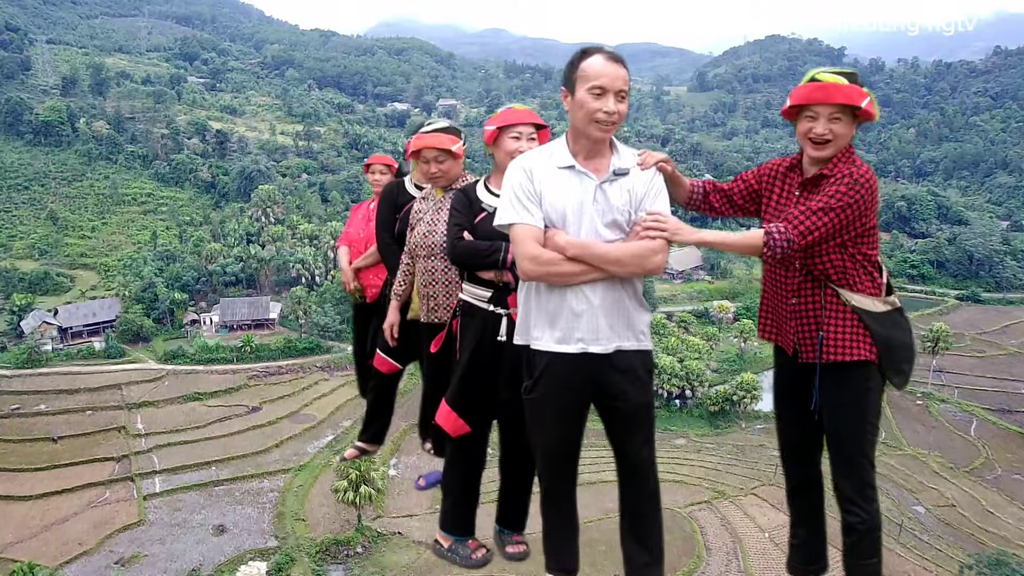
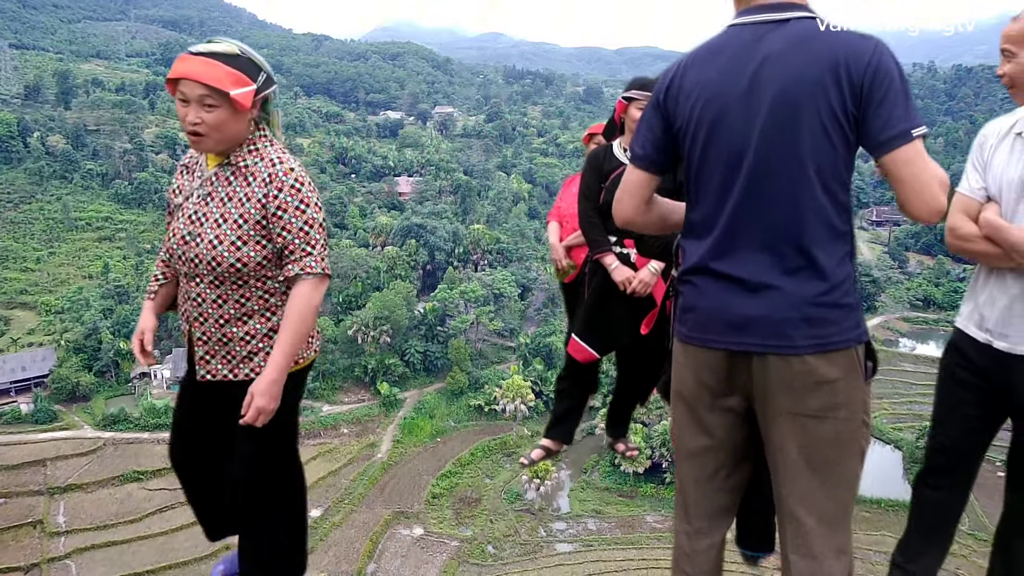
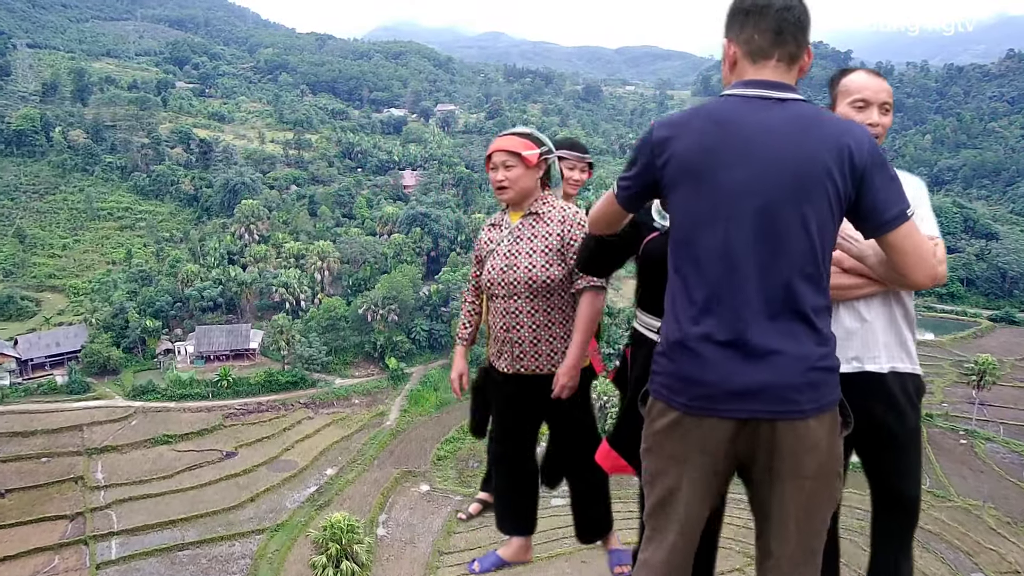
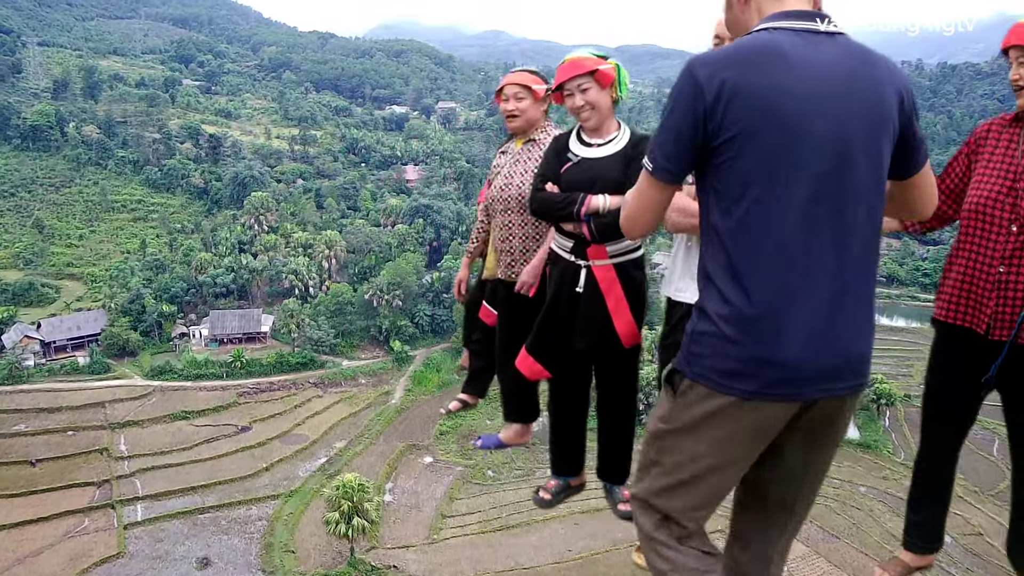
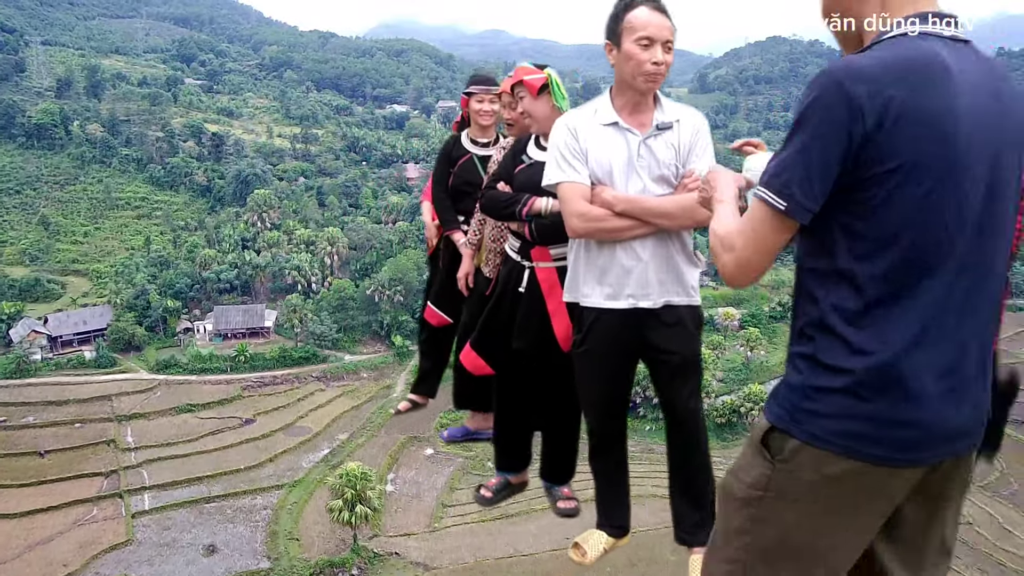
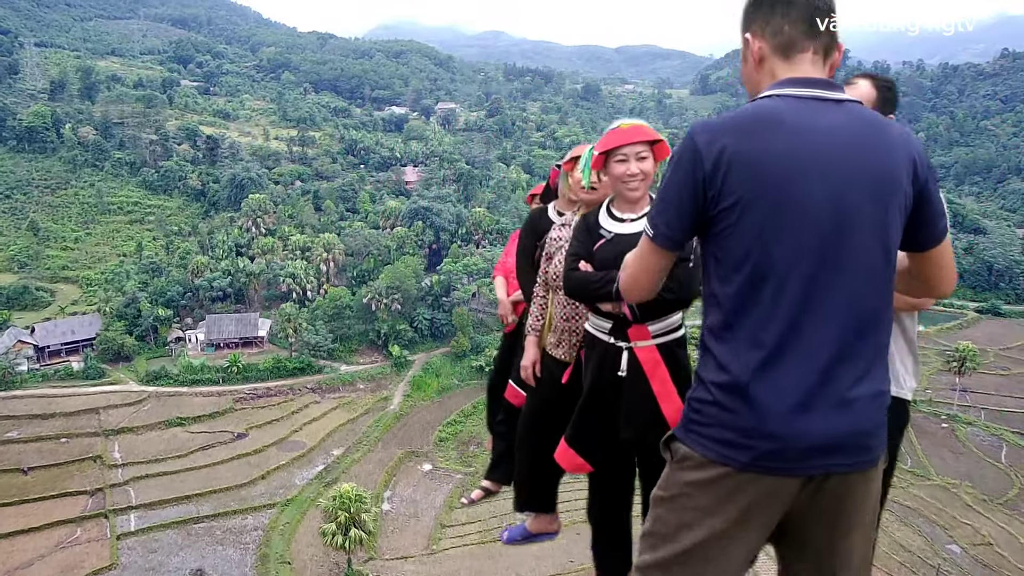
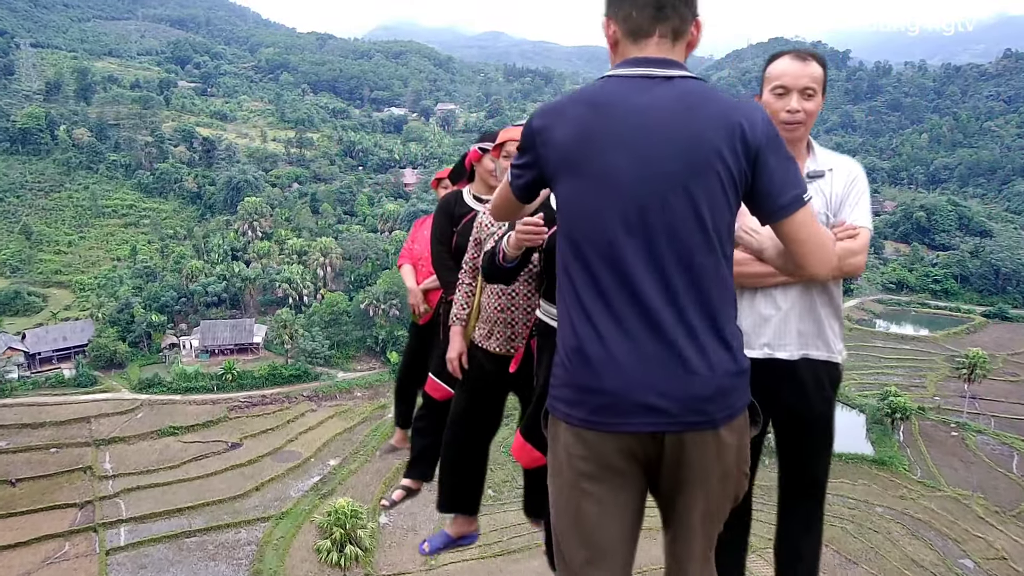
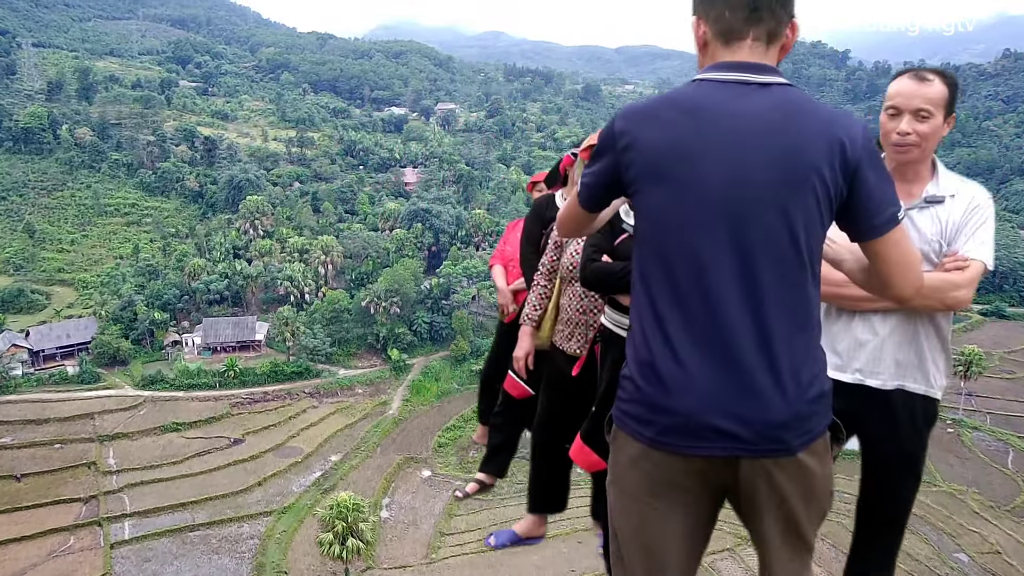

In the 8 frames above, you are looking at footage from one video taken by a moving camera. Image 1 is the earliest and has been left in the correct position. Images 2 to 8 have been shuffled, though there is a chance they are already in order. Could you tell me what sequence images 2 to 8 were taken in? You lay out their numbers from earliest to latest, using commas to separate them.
5, 4, 6, 8, 7, 3, 2
